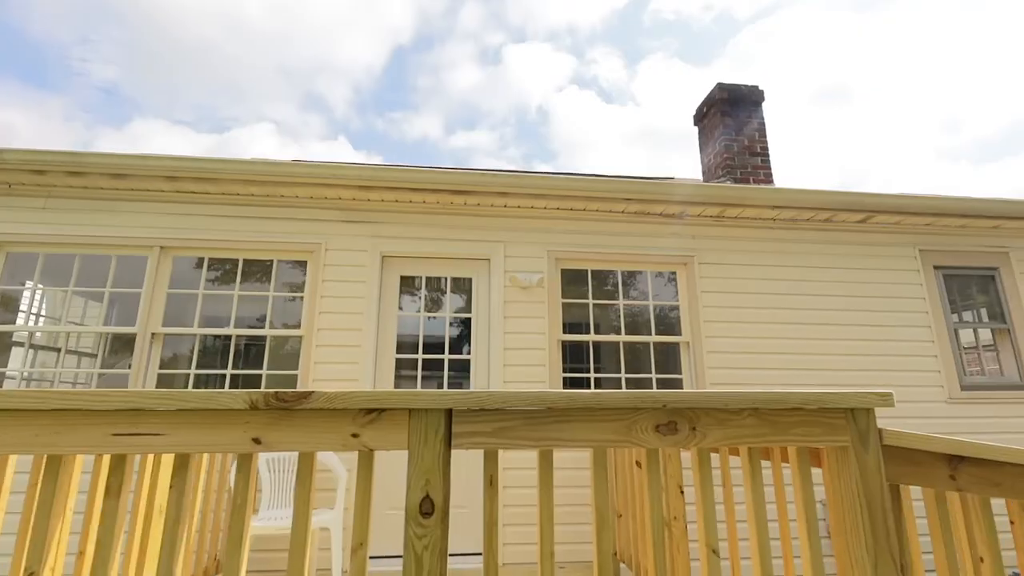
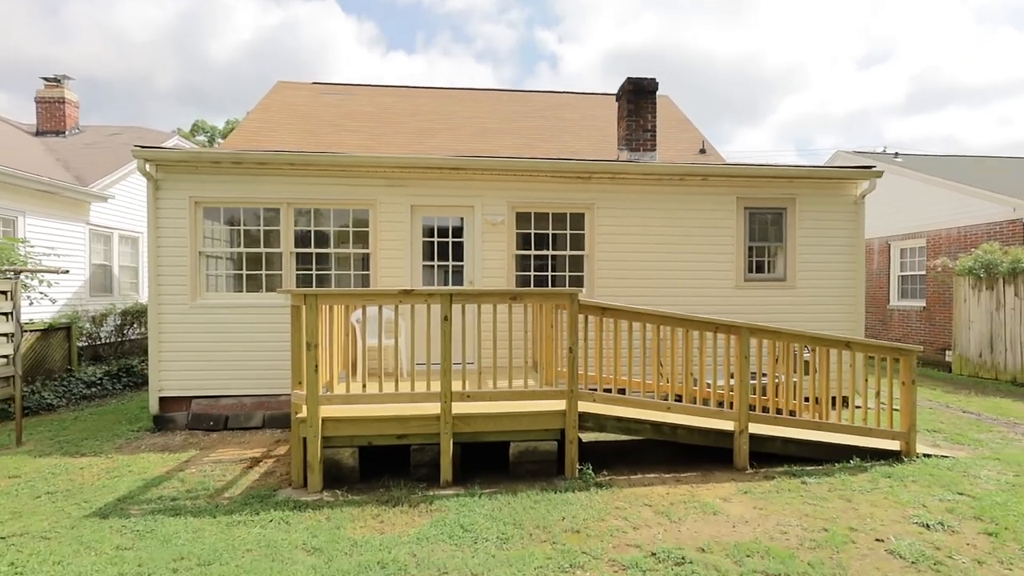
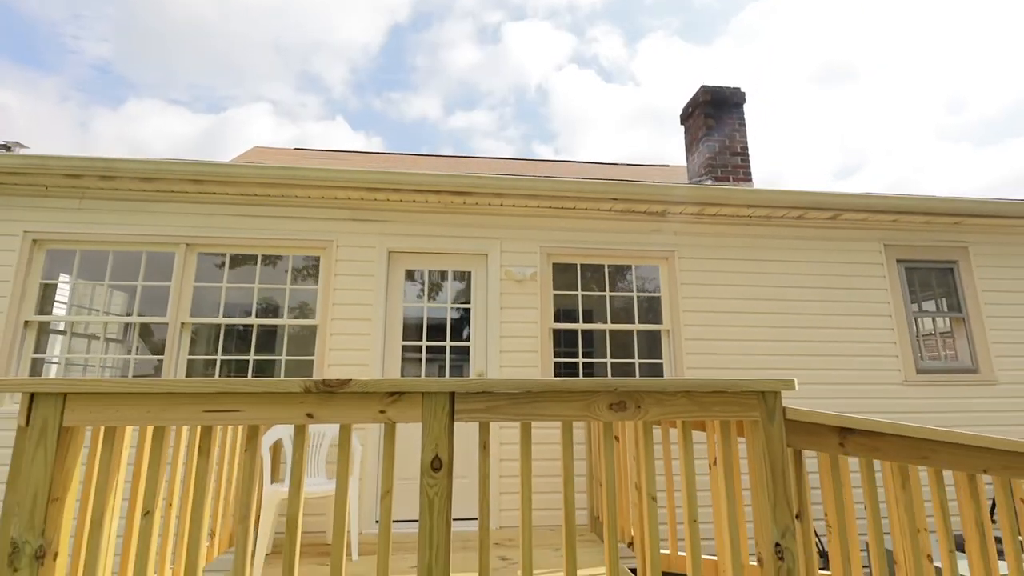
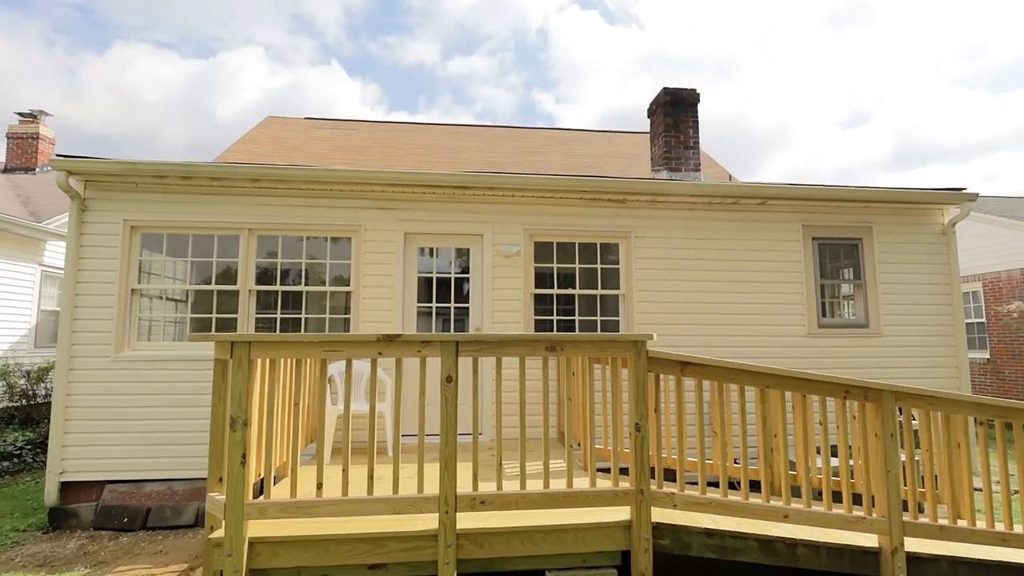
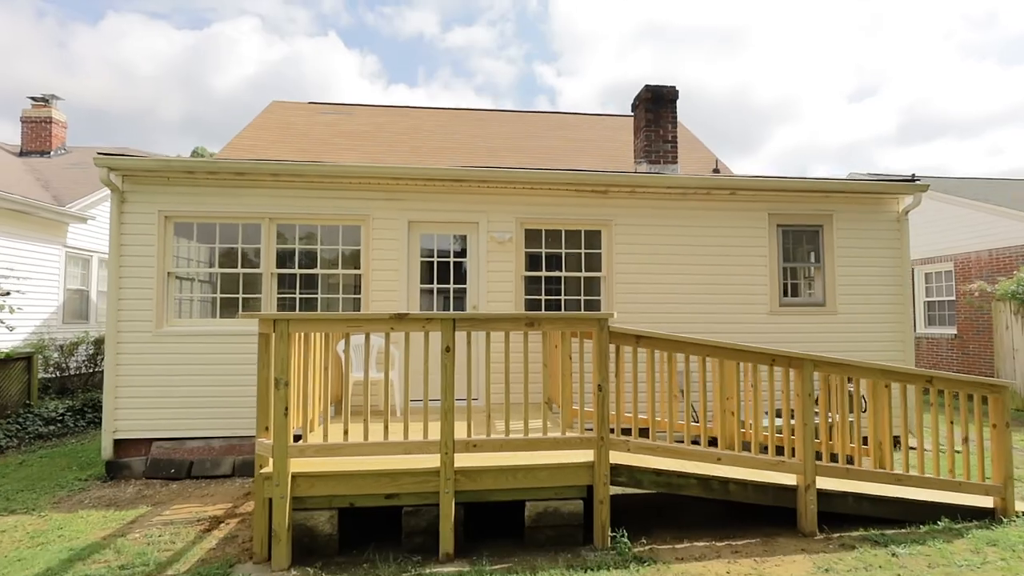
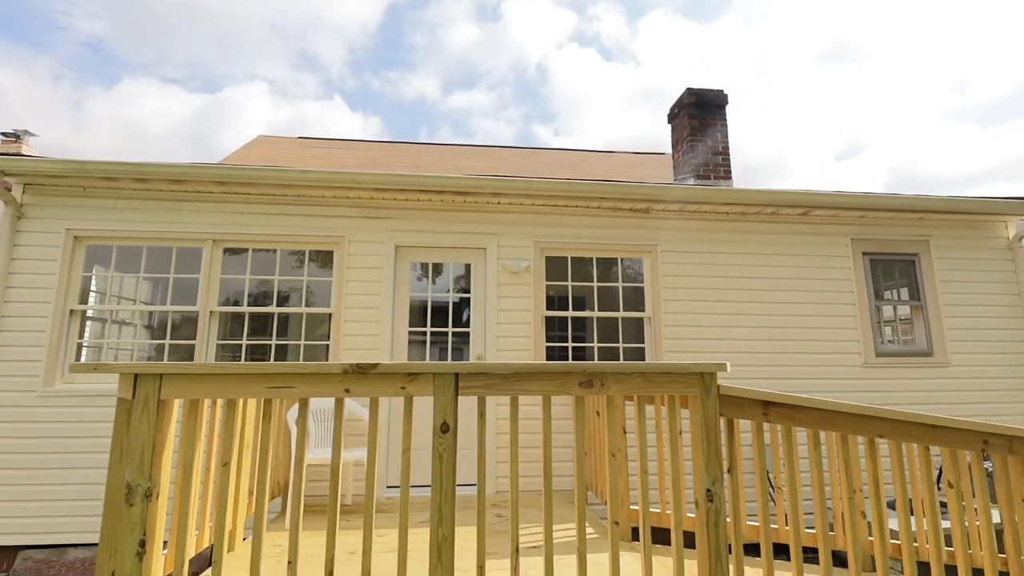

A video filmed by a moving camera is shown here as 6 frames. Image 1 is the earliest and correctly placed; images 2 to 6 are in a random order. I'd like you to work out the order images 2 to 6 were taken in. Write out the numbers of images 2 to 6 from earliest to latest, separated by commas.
3, 6, 4, 5, 2
